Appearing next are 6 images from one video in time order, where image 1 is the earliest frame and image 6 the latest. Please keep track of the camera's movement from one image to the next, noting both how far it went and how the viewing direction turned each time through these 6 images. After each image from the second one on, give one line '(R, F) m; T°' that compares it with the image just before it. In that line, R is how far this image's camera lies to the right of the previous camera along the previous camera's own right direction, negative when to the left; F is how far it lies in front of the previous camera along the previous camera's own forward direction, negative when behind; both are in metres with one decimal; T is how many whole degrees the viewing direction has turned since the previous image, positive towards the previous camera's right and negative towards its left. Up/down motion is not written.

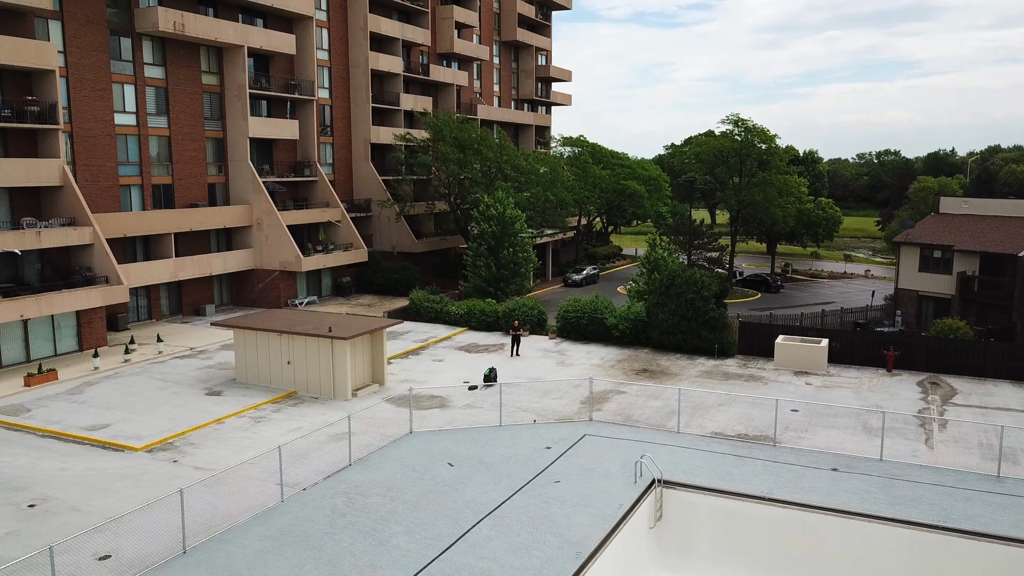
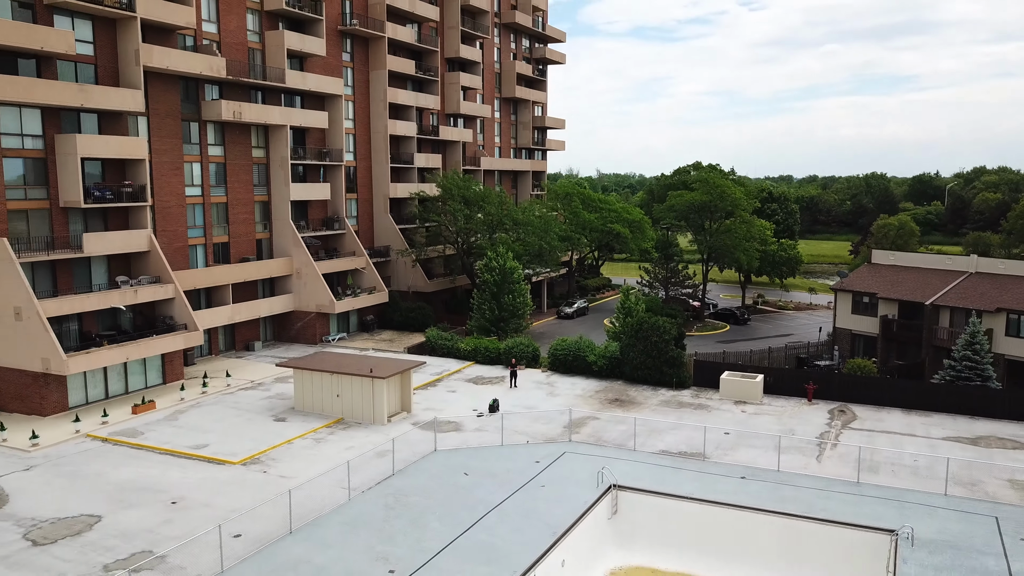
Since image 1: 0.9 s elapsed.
(0.0, -7.6) m; 0°
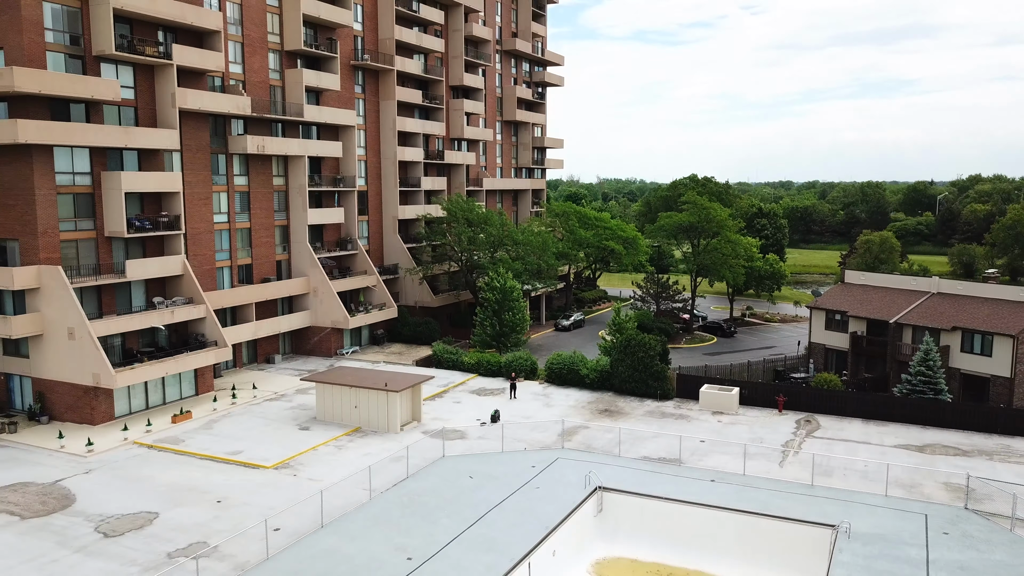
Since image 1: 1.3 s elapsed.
(+0.1, -4.0) m; 0°
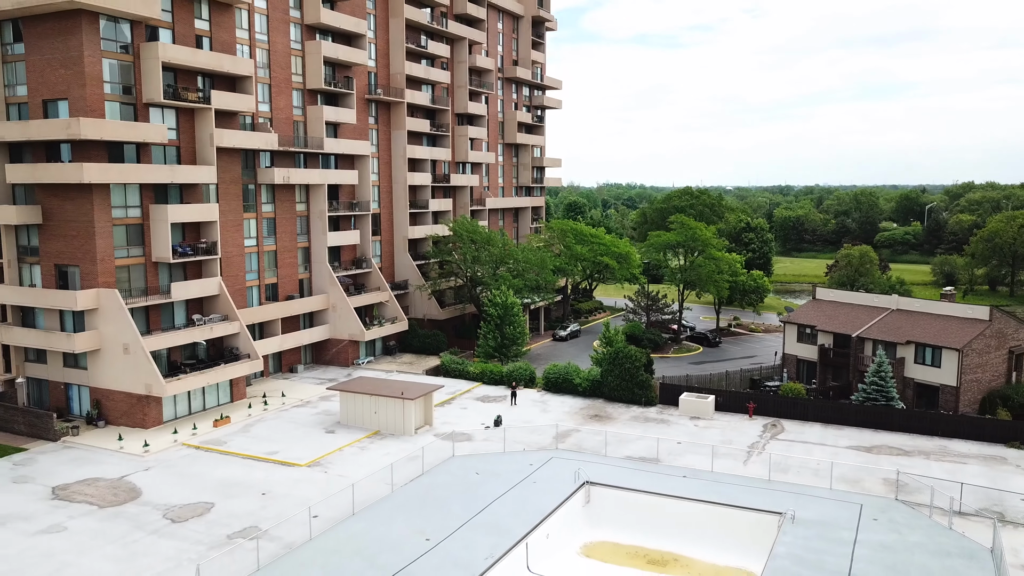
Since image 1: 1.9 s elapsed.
(0.0, -5.2) m; 0°
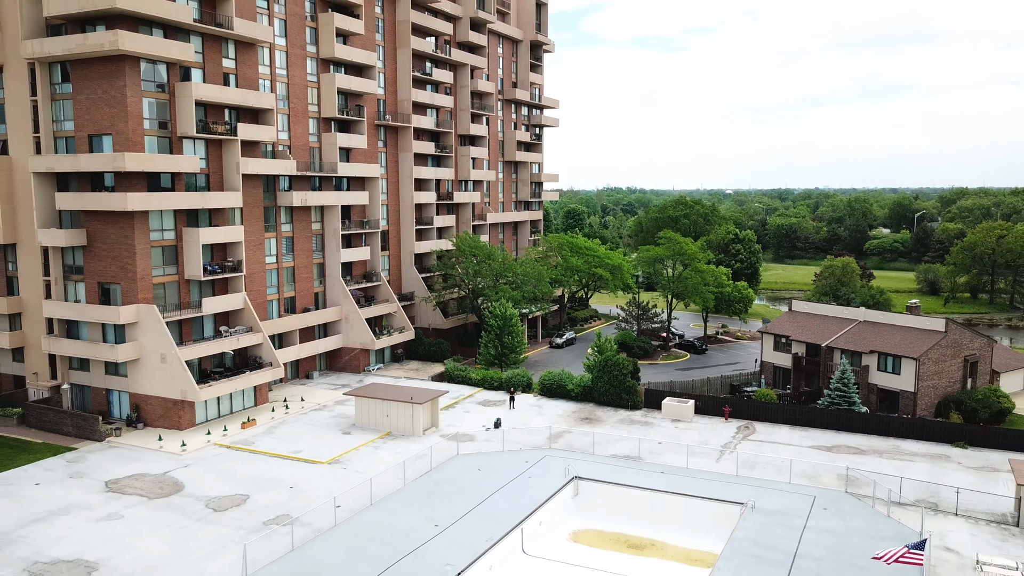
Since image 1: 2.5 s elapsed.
(+0.1, -4.8) m; 0°
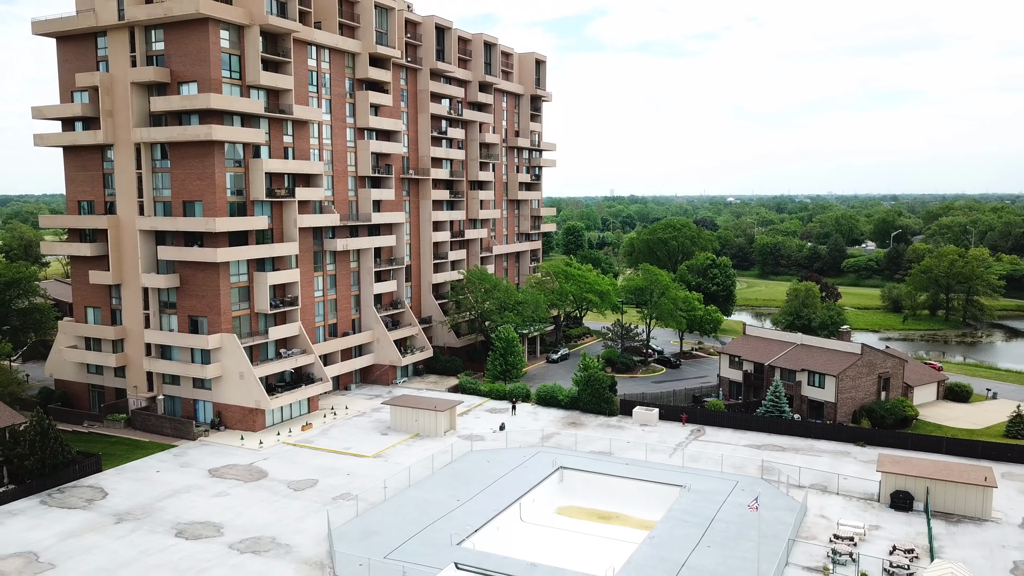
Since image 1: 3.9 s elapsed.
(+0.2, -13.2) m; 0°
